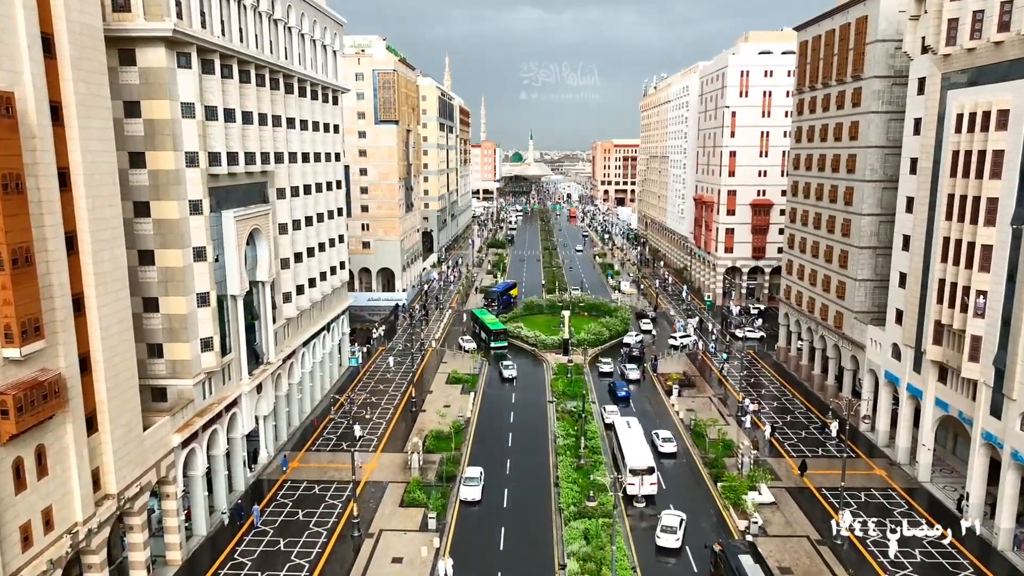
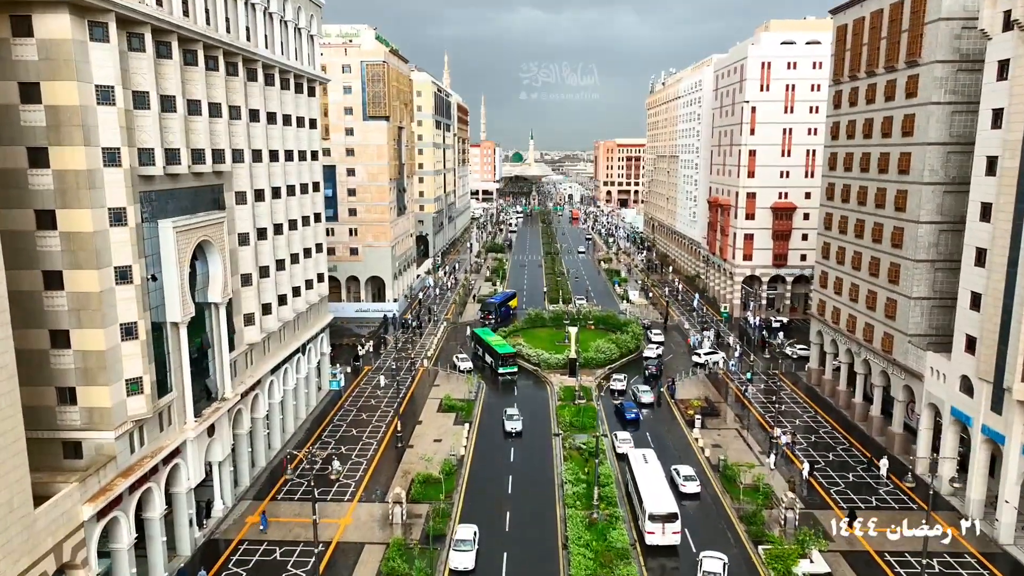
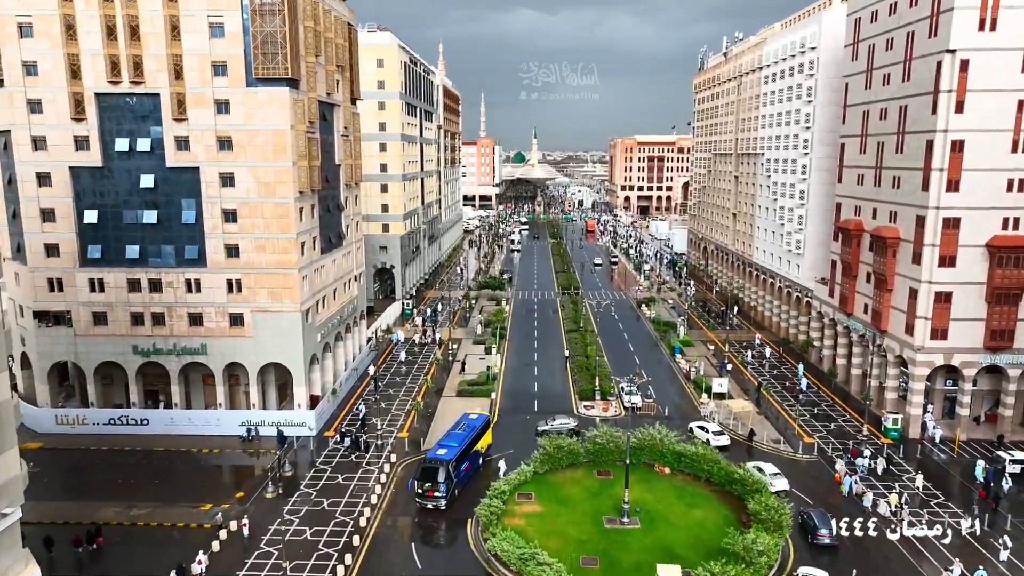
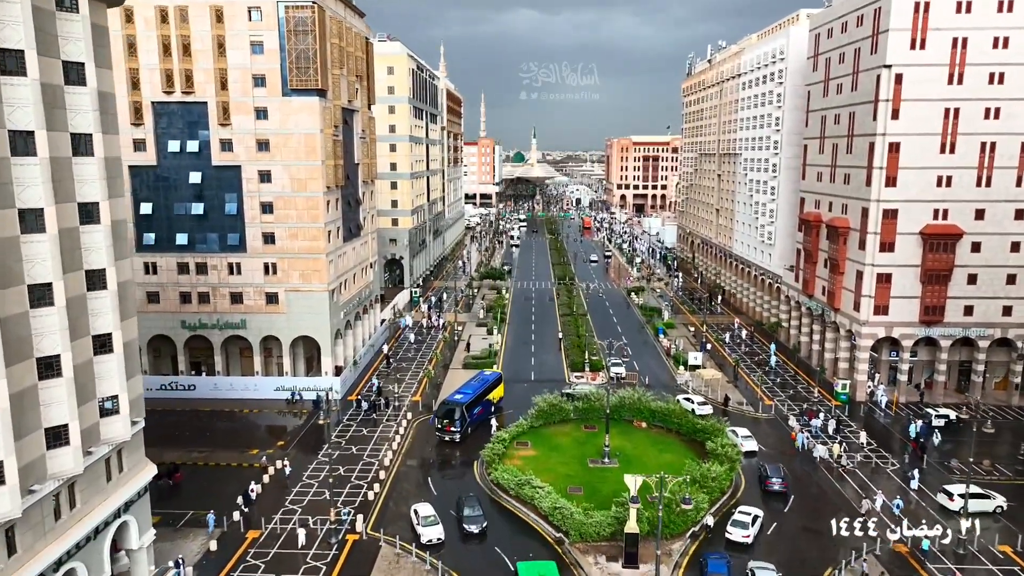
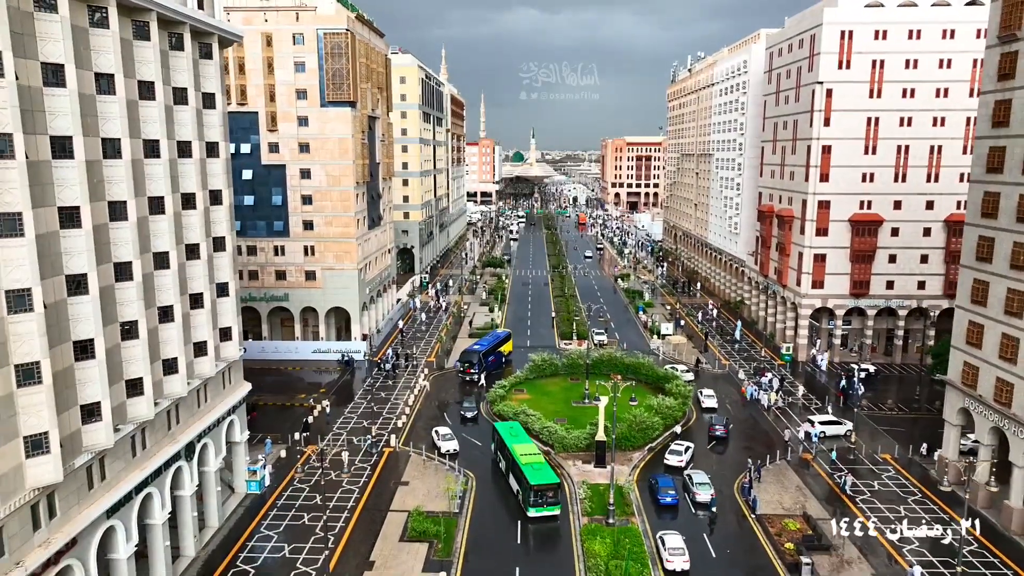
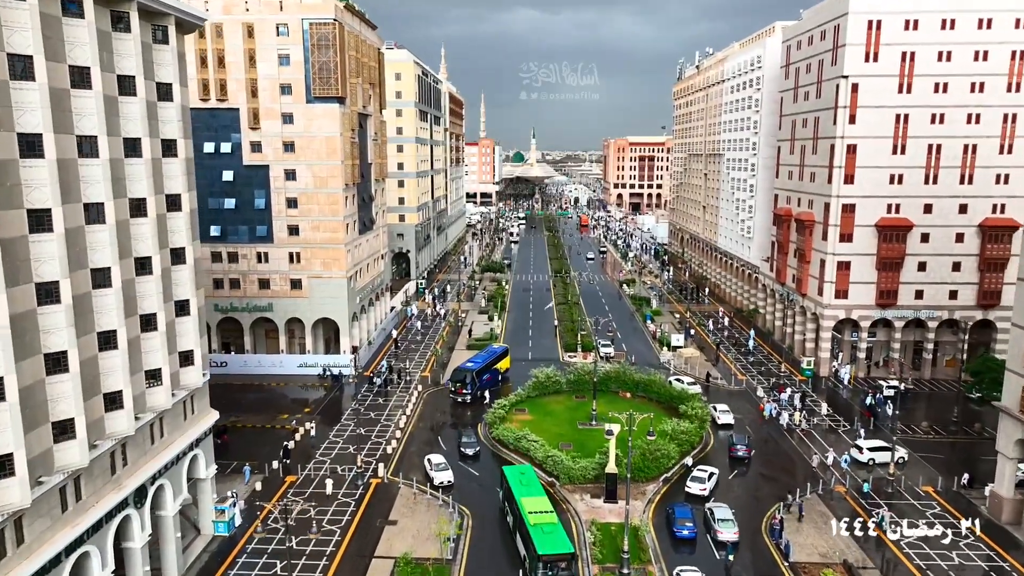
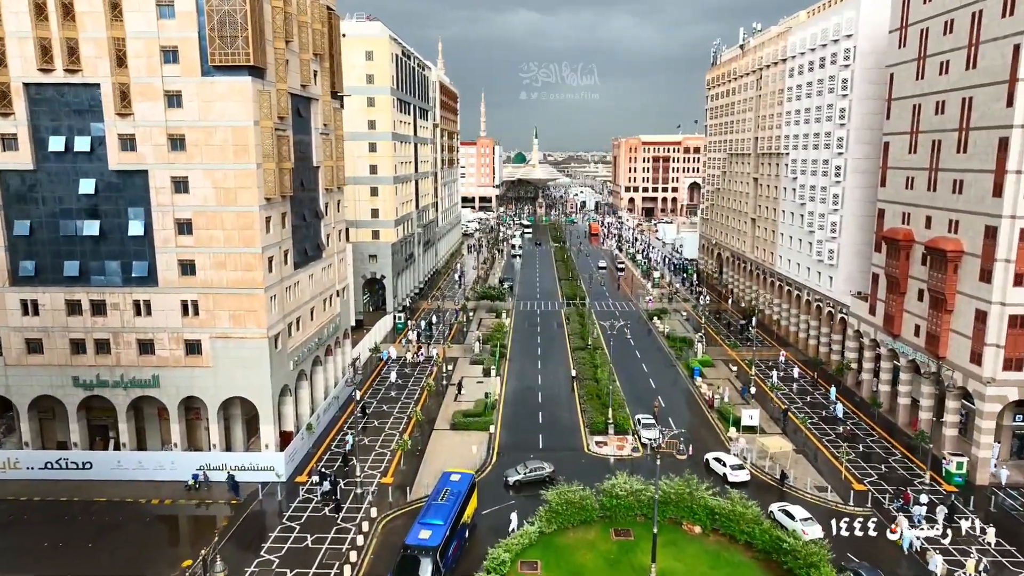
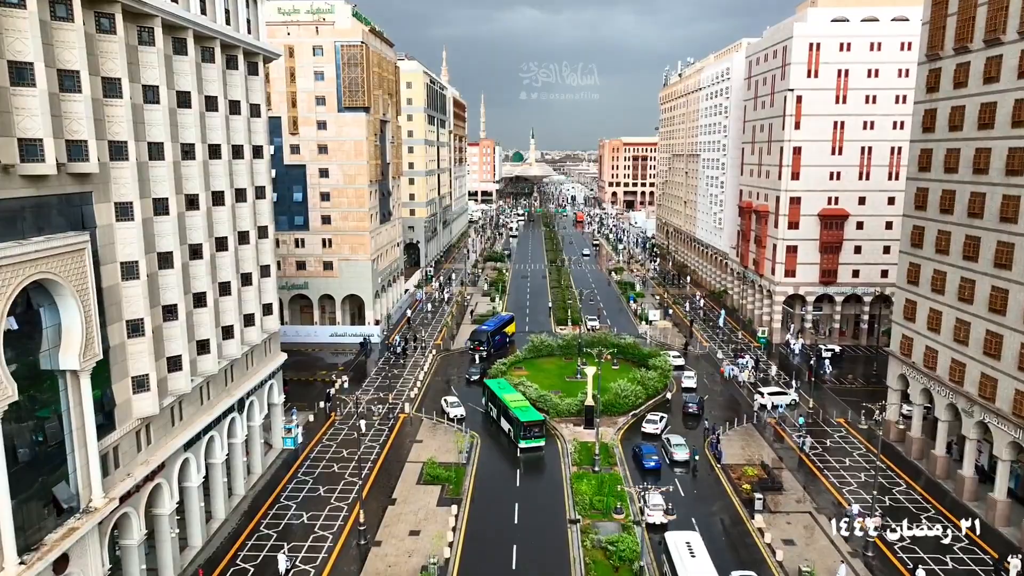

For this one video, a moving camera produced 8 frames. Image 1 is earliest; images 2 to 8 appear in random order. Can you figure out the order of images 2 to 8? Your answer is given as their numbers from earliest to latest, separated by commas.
2, 8, 5, 6, 4, 3, 7
